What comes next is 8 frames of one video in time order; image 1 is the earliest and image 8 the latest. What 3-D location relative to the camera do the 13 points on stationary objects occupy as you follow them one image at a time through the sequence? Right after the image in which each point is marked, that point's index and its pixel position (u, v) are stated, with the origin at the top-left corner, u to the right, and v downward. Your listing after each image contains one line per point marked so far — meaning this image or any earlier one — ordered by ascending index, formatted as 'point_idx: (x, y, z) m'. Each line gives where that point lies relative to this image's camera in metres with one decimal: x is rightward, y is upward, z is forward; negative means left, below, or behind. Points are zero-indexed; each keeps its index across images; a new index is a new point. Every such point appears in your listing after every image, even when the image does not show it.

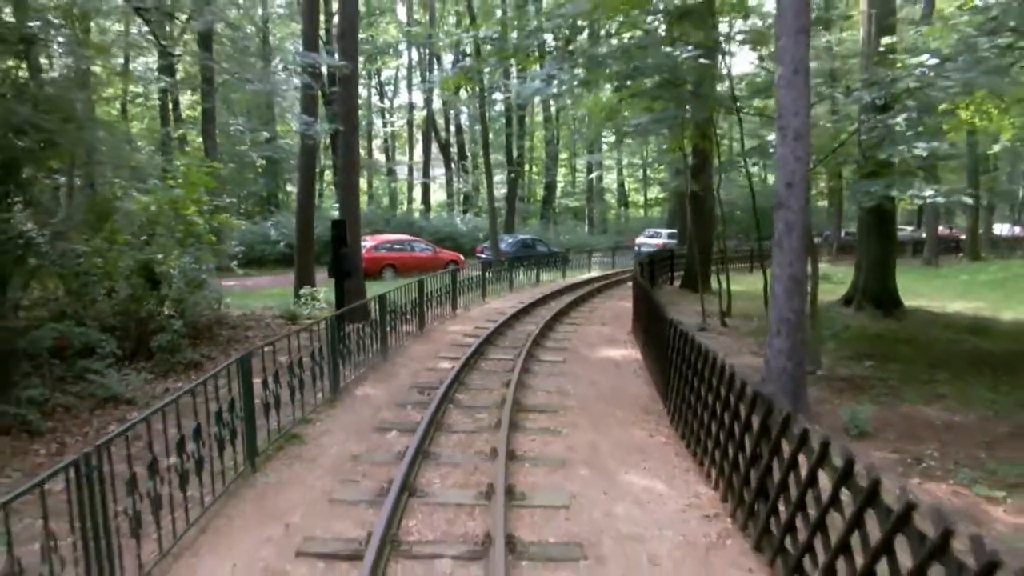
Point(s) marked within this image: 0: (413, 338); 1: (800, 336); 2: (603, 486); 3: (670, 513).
0: (-1.4, -0.7, +14.2) m
1: (+2.6, -0.4, +9.1) m
2: (+0.6, -1.4, +6.9) m
3: (+1.0, -1.4, +6.3) m
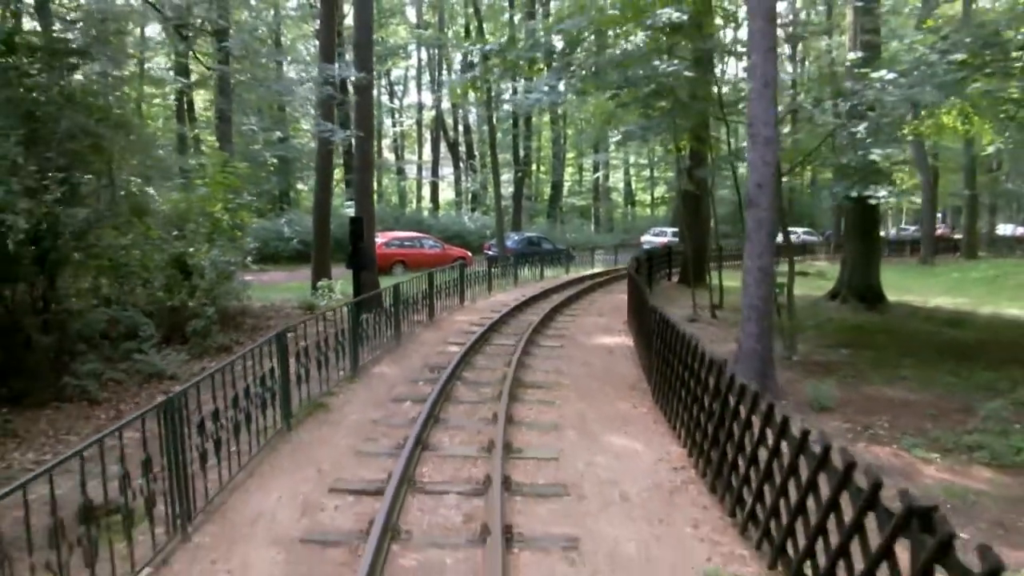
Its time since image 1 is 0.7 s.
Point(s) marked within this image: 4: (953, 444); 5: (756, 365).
0: (-1.4, -0.6, +15.3) m
1: (+2.6, -0.3, +10.2) m
2: (+0.6, -1.3, +8.0) m
3: (+1.0, -1.3, +7.5) m
4: (+3.9, -1.4, +8.8) m
5: (+2.5, -0.8, +10.3) m
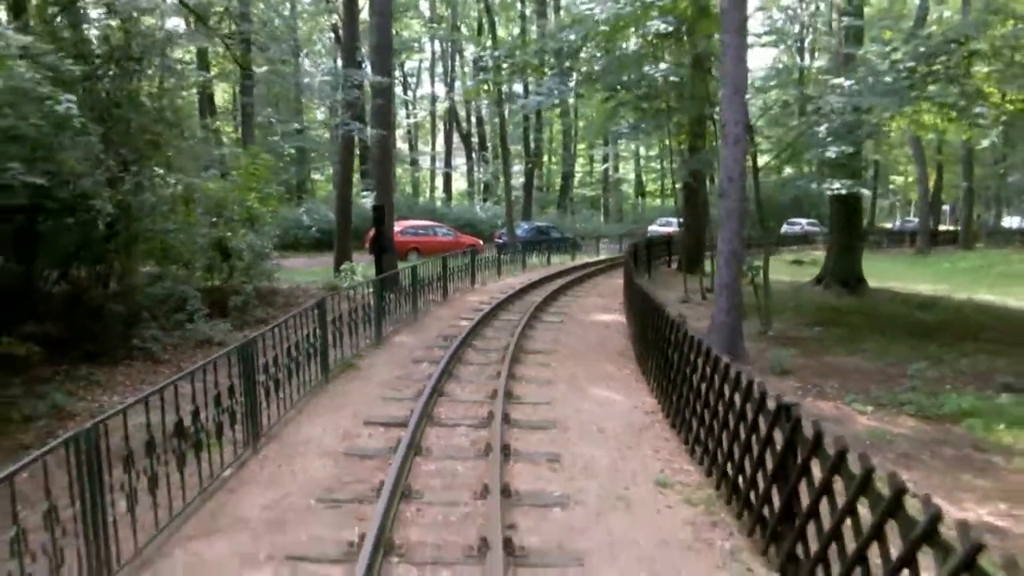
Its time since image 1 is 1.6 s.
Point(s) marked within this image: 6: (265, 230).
0: (-1.3, -0.3, +16.9) m
1: (+2.7, -0.1, +11.7) m
2: (+0.6, -1.0, +9.6) m
3: (+1.0, -1.1, +9.1) m
4: (+3.9, -1.1, +10.3) m
5: (+2.5, -0.6, +11.9) m
6: (-4.2, +1.0, +16.9) m
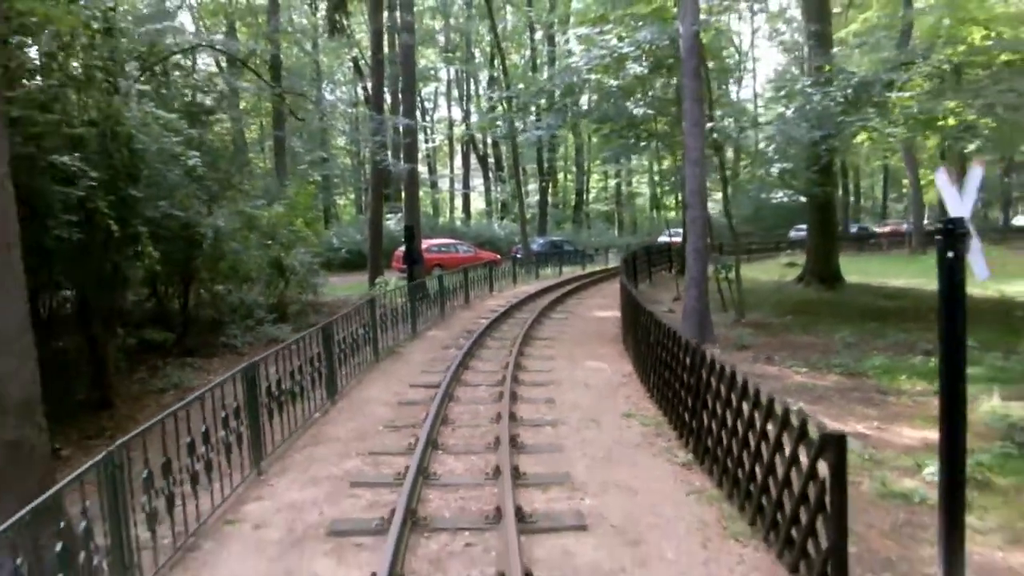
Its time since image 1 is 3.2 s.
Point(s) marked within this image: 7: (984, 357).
0: (-1.0, -0.4, +19.7) m
1: (+2.8, 0.0, +14.4) m
2: (+0.7, -1.0, +12.3) m
3: (+1.1, -1.0, +11.7) m
4: (+4.0, -1.0, +13.0) m
5: (+2.7, -0.5, +14.6) m
6: (-4.0, +0.8, +19.8) m
7: (+5.7, -0.8, +12.0) m
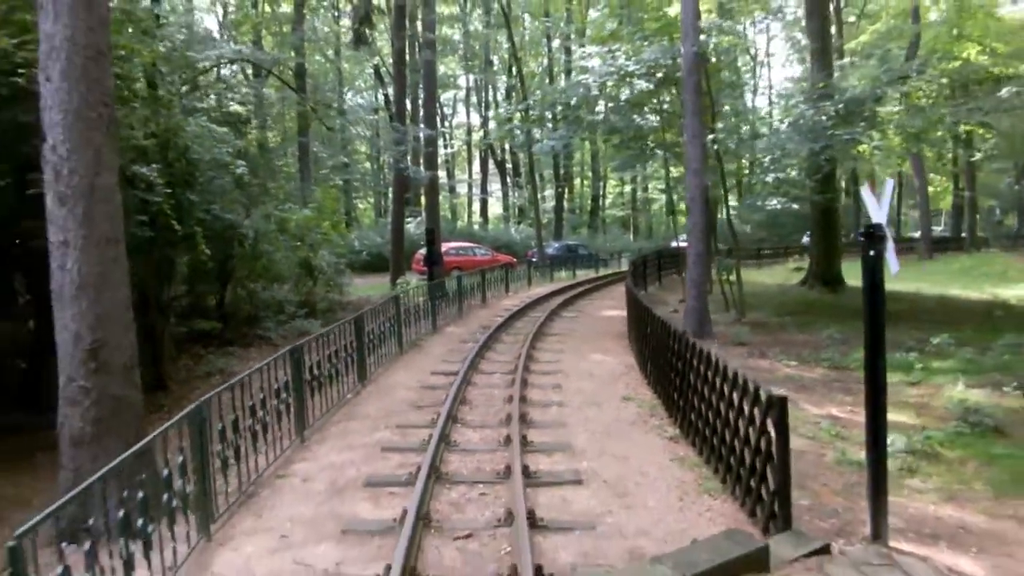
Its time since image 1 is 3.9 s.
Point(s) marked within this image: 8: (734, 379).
0: (-0.7, -0.4, +20.8) m
1: (+3.0, 0.0, +15.5) m
2: (+0.9, -0.9, +13.4) m
3: (+1.3, -1.0, +12.9) m
4: (+4.2, -1.0, +14.0) m
5: (+2.9, -0.5, +15.6) m
6: (-3.7, +0.8, +21.0) m
7: (+5.9, -0.8, +13.1) m
8: (+1.6, -0.7, +7.1) m
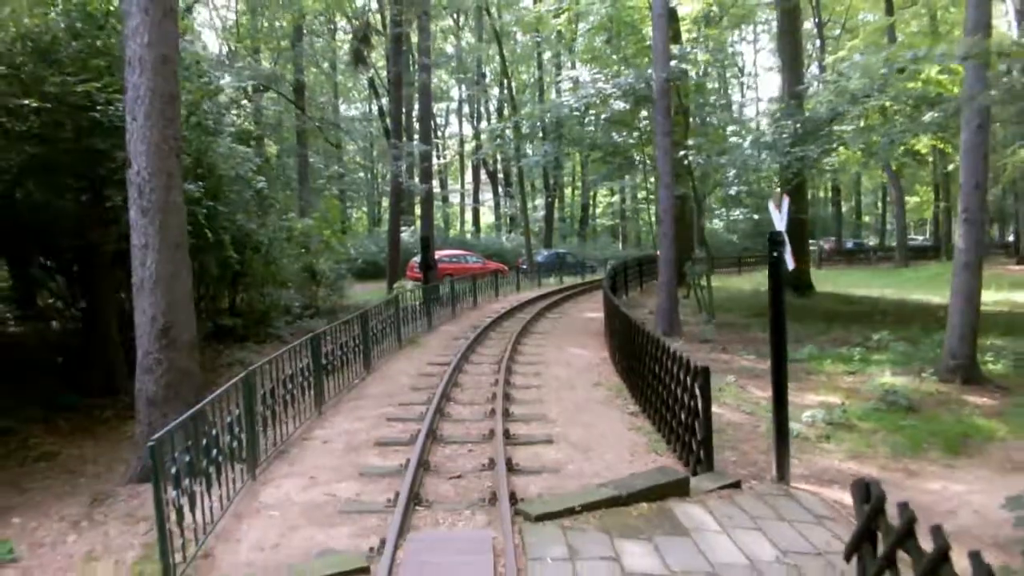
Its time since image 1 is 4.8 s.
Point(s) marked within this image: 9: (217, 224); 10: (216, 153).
0: (-1.0, -0.5, +22.4) m
1: (+2.8, 0.0, +17.1) m
2: (+0.7, -1.0, +15.0) m
3: (+1.1, -1.0, +14.5) m
4: (+4.0, -1.0, +15.7) m
5: (+2.7, -0.5, +17.3) m
6: (-4.0, +0.7, +22.6) m
7: (+5.7, -0.9, +14.7) m
8: (+1.4, -0.6, +8.7) m
9: (-3.8, +0.8, +12.8) m
10: (-3.8, +1.7, +12.6) m
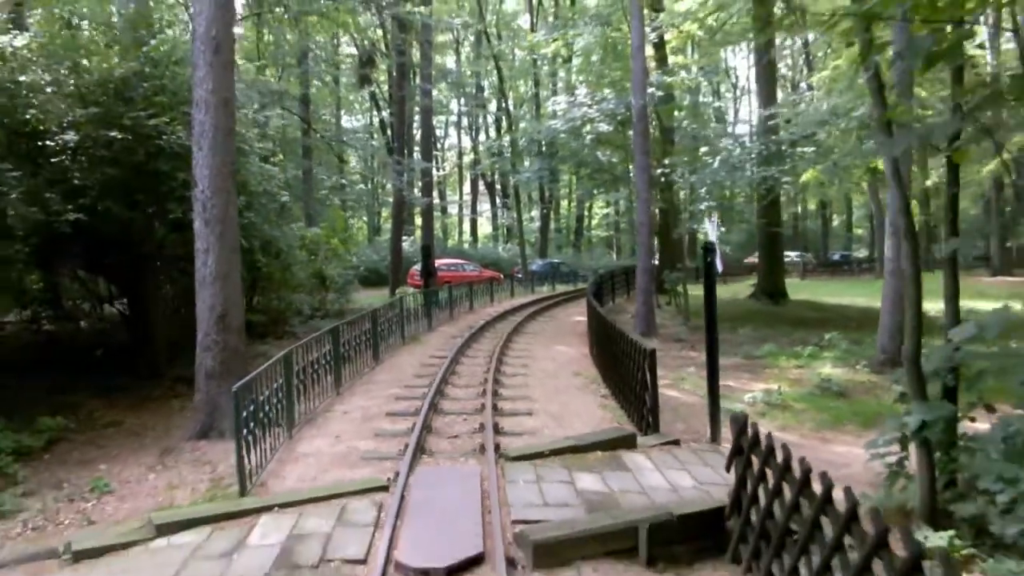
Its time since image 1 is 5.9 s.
0: (-1.1, -0.6, +24.3) m
1: (+2.6, -0.1, +19.0) m
2: (+0.6, -1.0, +16.9) m
3: (+0.9, -1.1, +16.3) m
4: (+3.8, -1.1, +17.5) m
5: (+2.5, -0.6, +19.1) m
6: (-4.1, +0.6, +24.4) m
7: (+5.5, -1.0, +16.6) m
8: (+1.3, -0.6, +10.6) m
9: (-3.9, +0.8, +14.7) m
10: (-3.9, +1.7, +14.4) m
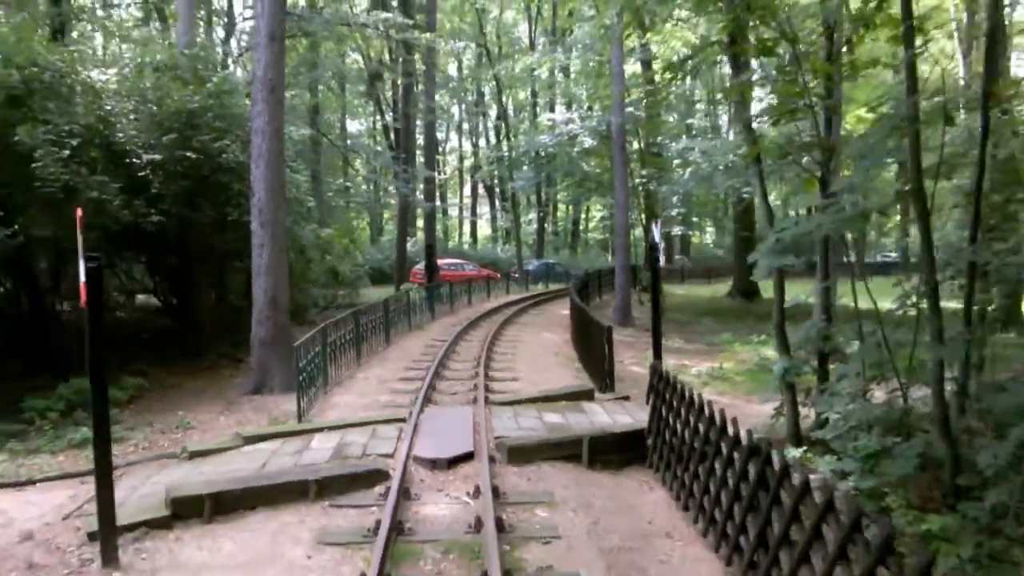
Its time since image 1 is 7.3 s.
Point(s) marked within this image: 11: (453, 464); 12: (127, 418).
0: (-1.3, -0.5, +26.9) m
1: (+2.5, -0.1, +21.6) m
2: (+0.4, -0.9, +19.4) m
3: (+0.8, -1.0, +18.9) m
4: (+3.7, -1.0, +20.1) m
5: (+2.4, -0.5, +21.7) m
6: (-4.3, +0.7, +27.0) m
7: (+5.4, -0.9, +19.2) m
8: (+1.2, -0.5, +13.1) m
9: (-4.1, +1.0, +17.2) m
10: (-4.0, +1.9, +17.0) m
11: (-0.5, -1.4, +8.0) m
12: (-4.4, -1.5, +11.3) m
